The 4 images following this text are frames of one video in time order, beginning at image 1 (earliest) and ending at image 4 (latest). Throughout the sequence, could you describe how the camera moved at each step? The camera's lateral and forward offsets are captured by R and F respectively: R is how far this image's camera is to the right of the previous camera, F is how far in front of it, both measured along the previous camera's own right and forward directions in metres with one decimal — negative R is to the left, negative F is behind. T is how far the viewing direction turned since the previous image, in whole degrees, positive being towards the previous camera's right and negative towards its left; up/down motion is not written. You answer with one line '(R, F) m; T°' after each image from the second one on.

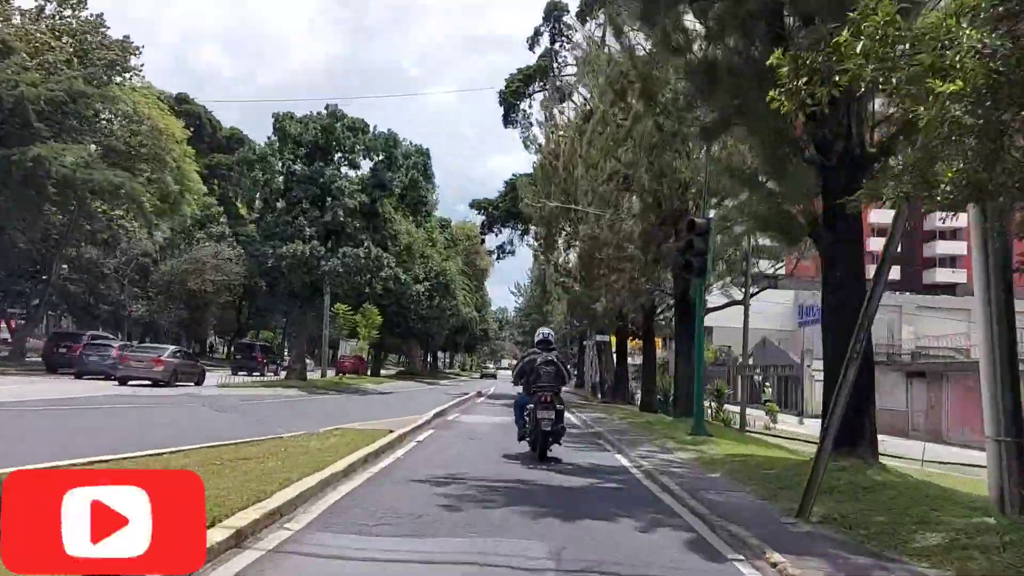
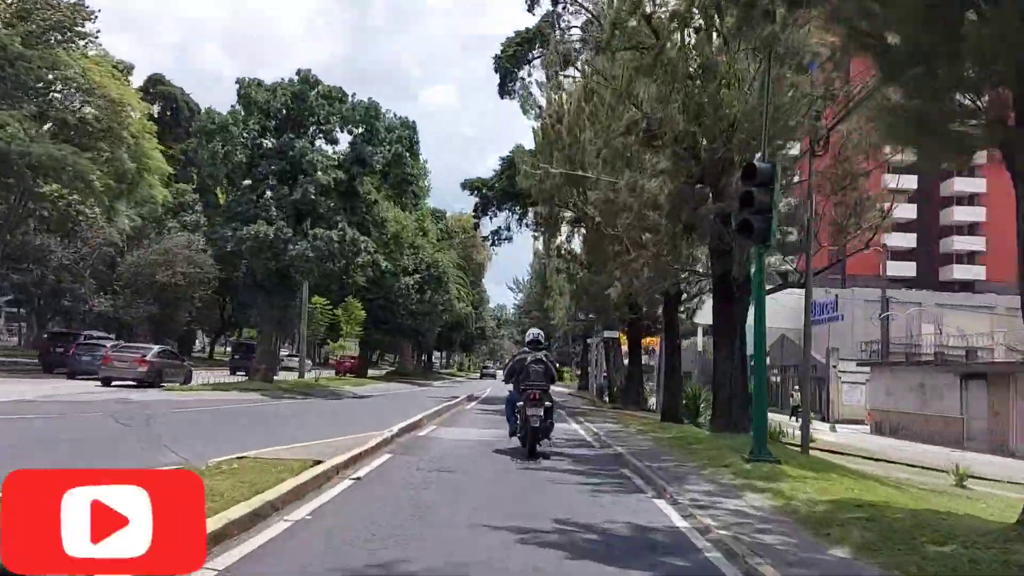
(+0.1, +4.2) m; 0°
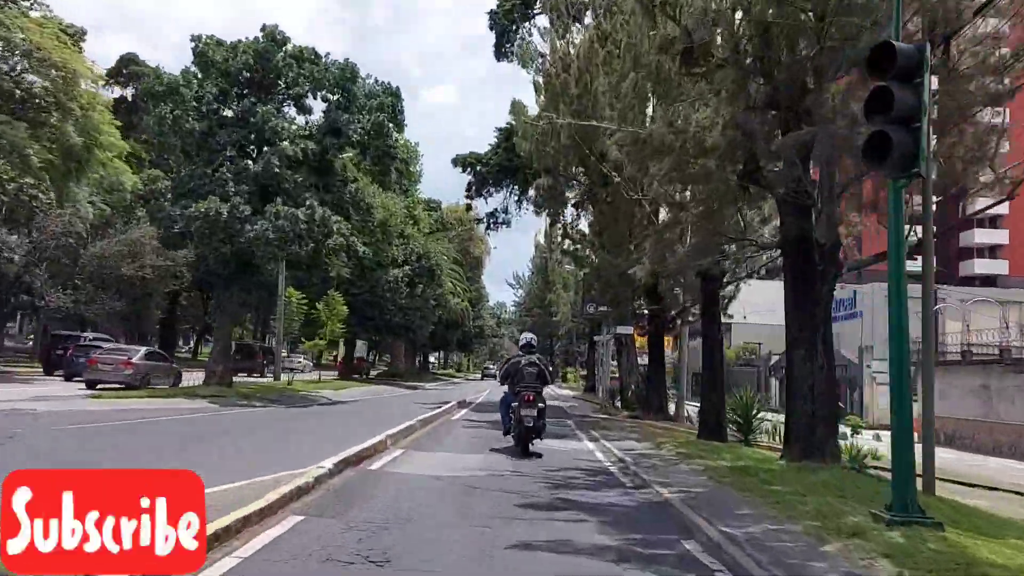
(+0.1, +4.2) m; 0°
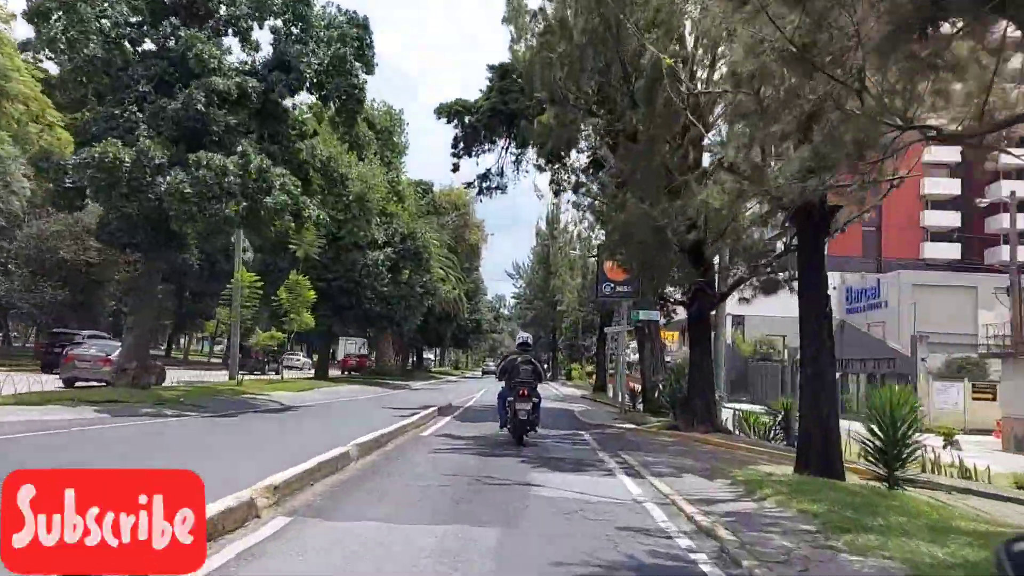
(+0.1, +5.6) m; 0°
